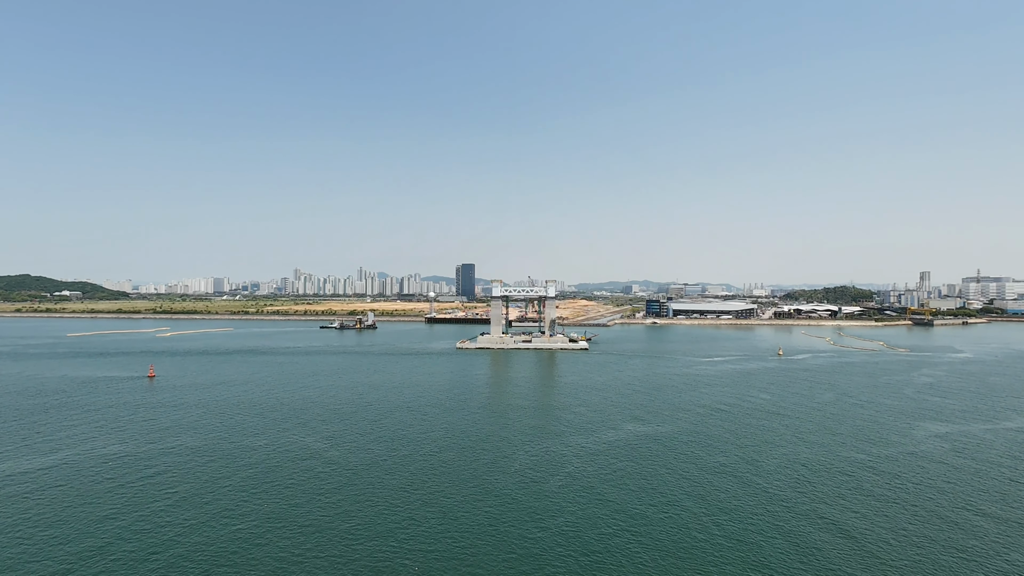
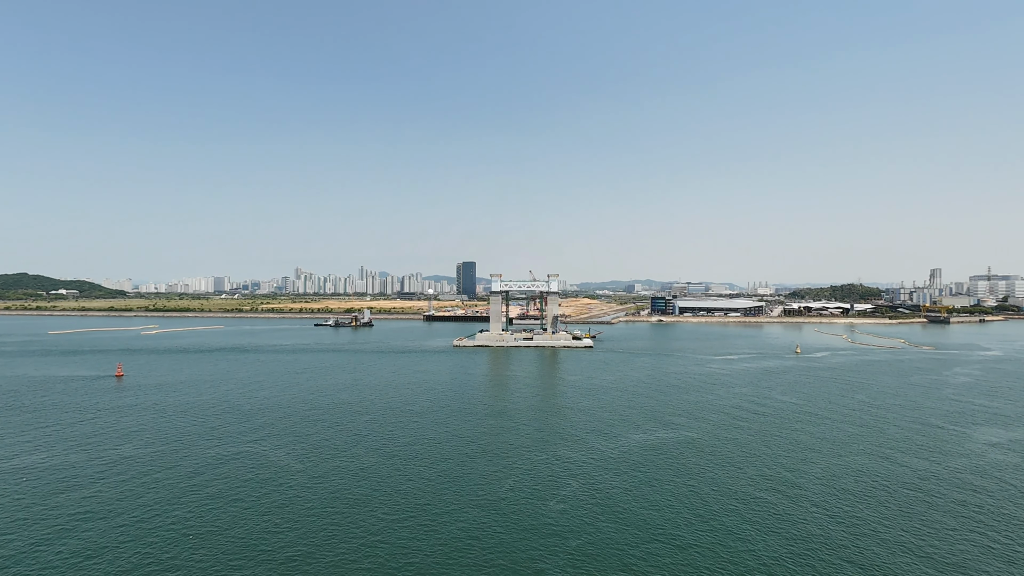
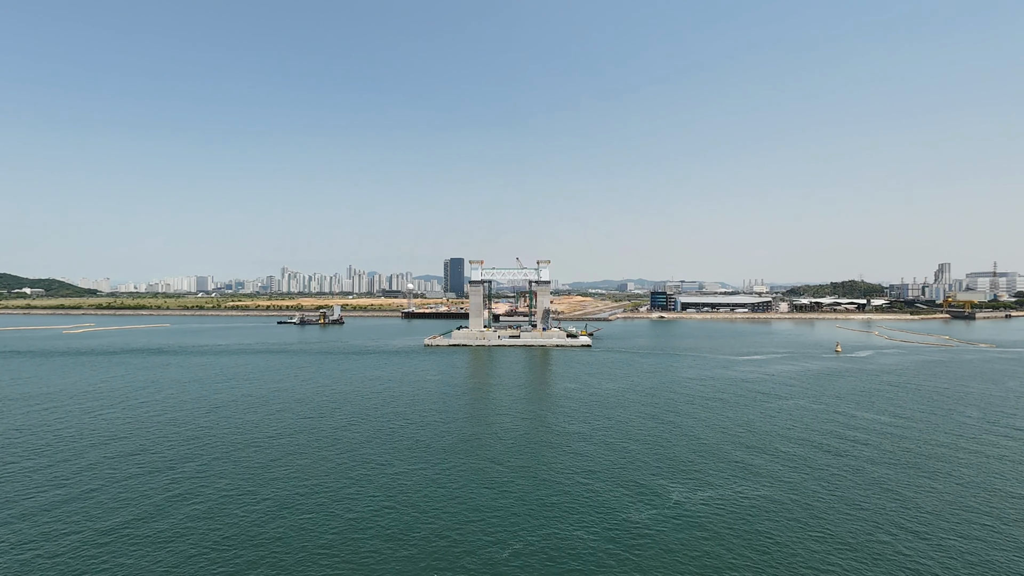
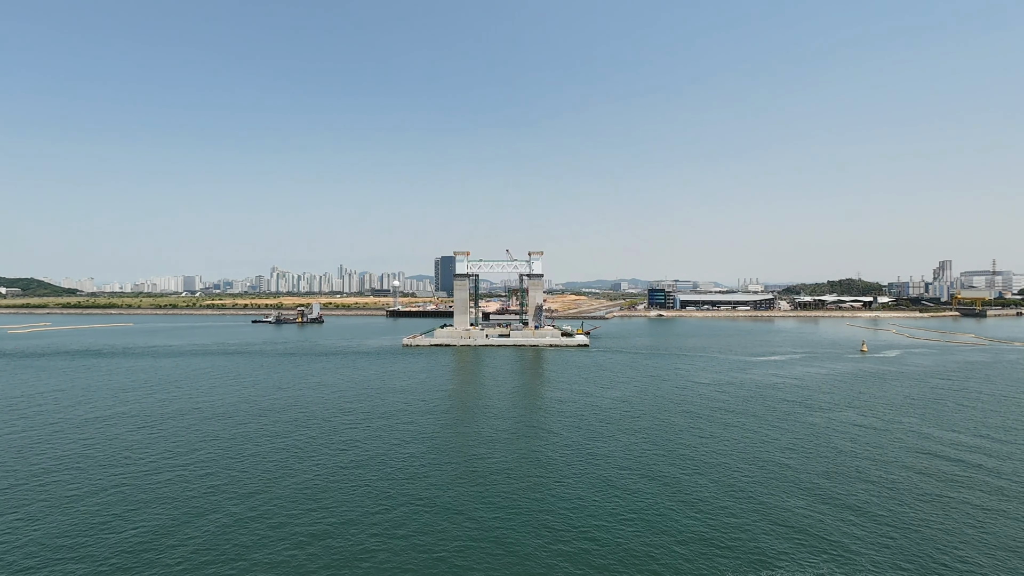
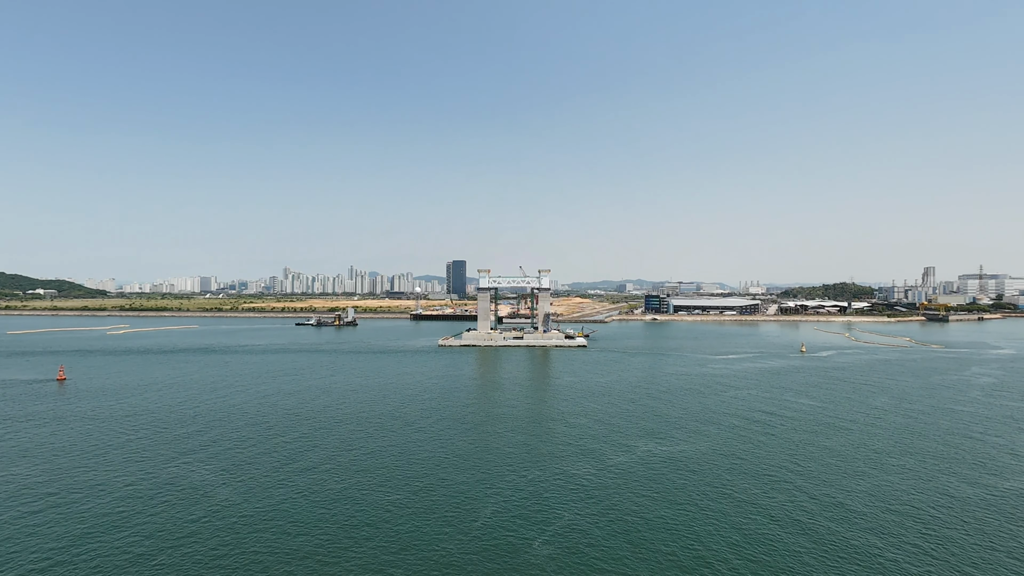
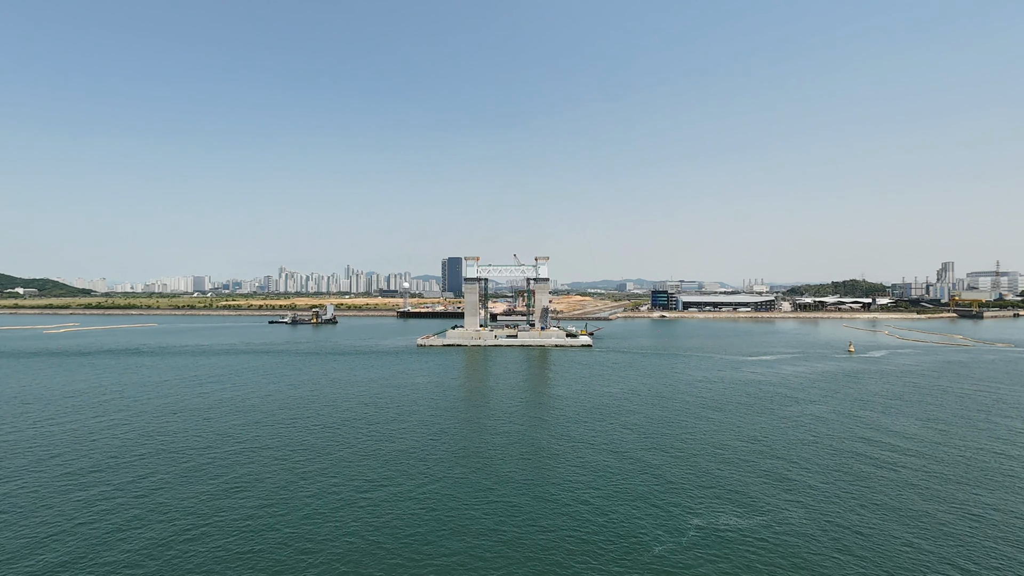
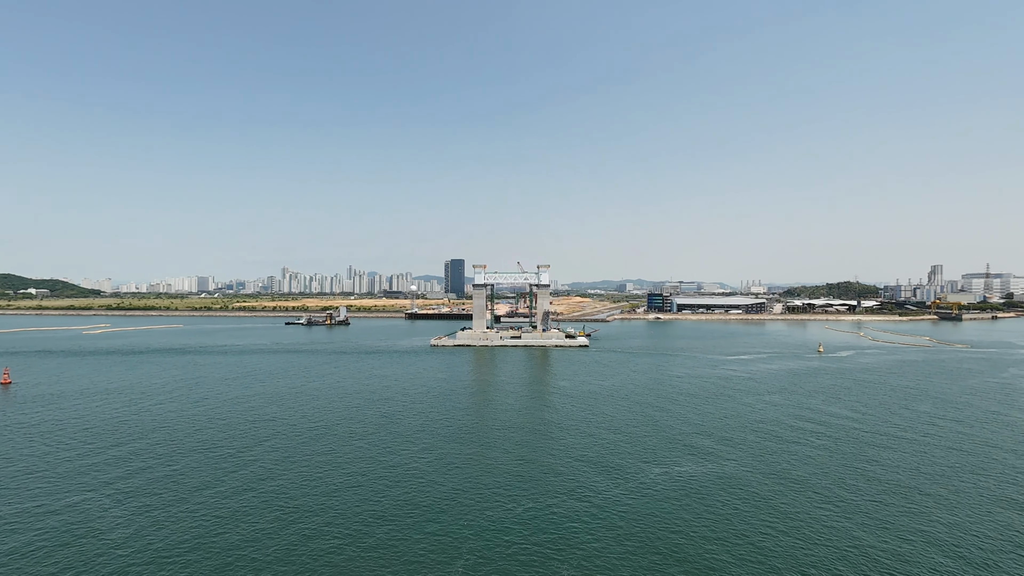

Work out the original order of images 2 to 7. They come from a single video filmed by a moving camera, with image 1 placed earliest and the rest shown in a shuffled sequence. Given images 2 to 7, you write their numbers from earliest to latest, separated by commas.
2, 5, 7, 3, 6, 4
